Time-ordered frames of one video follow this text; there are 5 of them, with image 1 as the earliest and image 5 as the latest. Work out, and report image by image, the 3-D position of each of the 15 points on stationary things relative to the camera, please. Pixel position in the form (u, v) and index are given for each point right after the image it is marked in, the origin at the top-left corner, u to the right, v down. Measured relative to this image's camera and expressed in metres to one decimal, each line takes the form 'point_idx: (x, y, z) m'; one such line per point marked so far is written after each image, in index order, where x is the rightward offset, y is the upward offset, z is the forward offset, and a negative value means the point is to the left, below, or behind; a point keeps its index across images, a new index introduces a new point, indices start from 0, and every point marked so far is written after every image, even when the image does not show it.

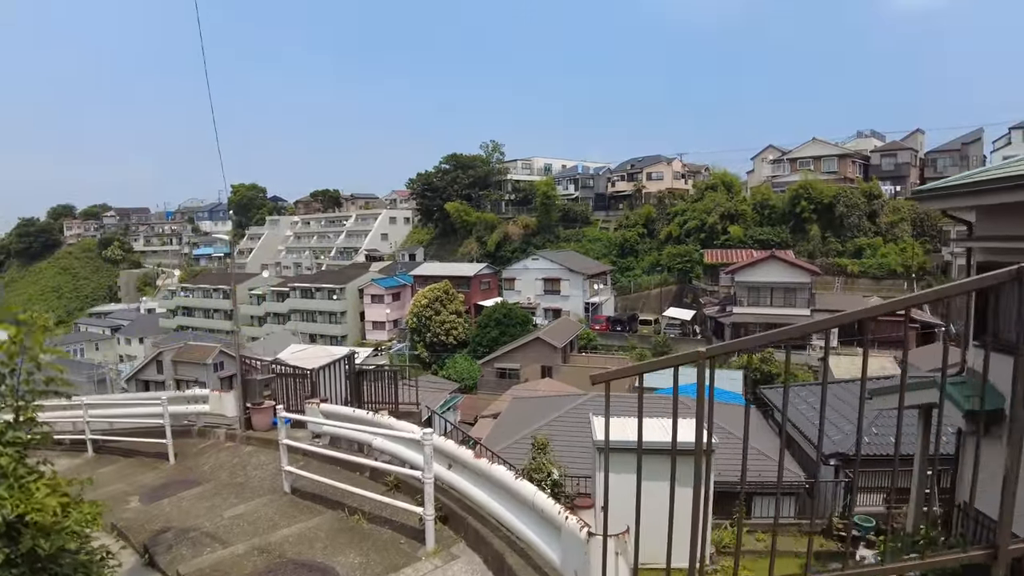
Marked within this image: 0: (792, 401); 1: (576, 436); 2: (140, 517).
0: (+4.4, -1.7, +8.5) m
1: (+0.8, -2.1, +7.4) m
2: (-1.8, -1.1, +2.6) m
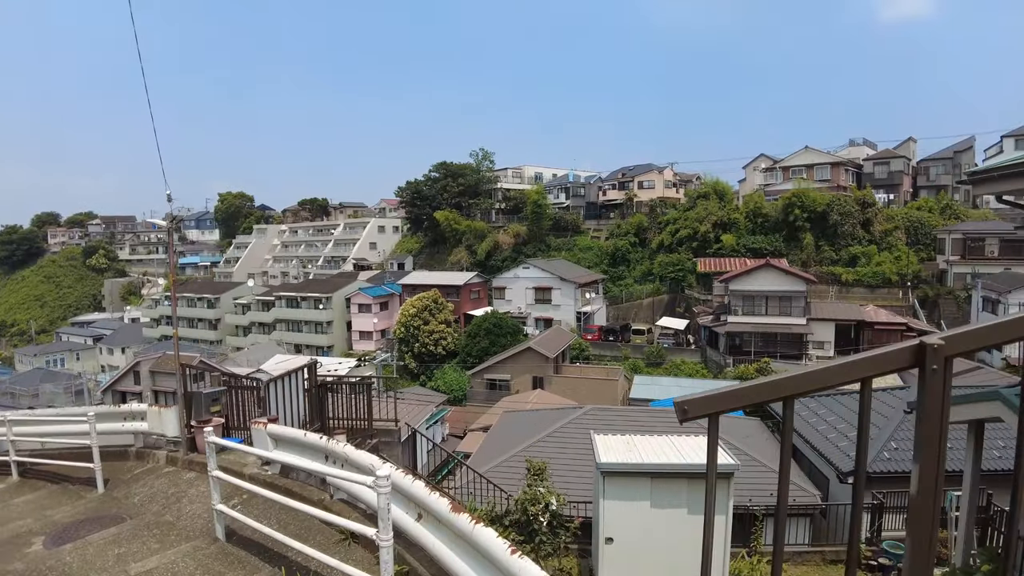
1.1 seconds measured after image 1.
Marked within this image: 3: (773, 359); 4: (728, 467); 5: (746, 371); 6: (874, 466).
0: (+4.3, -1.8, +8.1) m
1: (+0.7, -2.2, +6.9) m
2: (-1.8, -1.1, +2.1) m
3: (+9.6, -2.6, +20.0) m
4: (+1.5, -1.2, +3.7) m
5: (+8.0, -2.9, +18.7) m
6: (+4.0, -1.9, +6.0) m
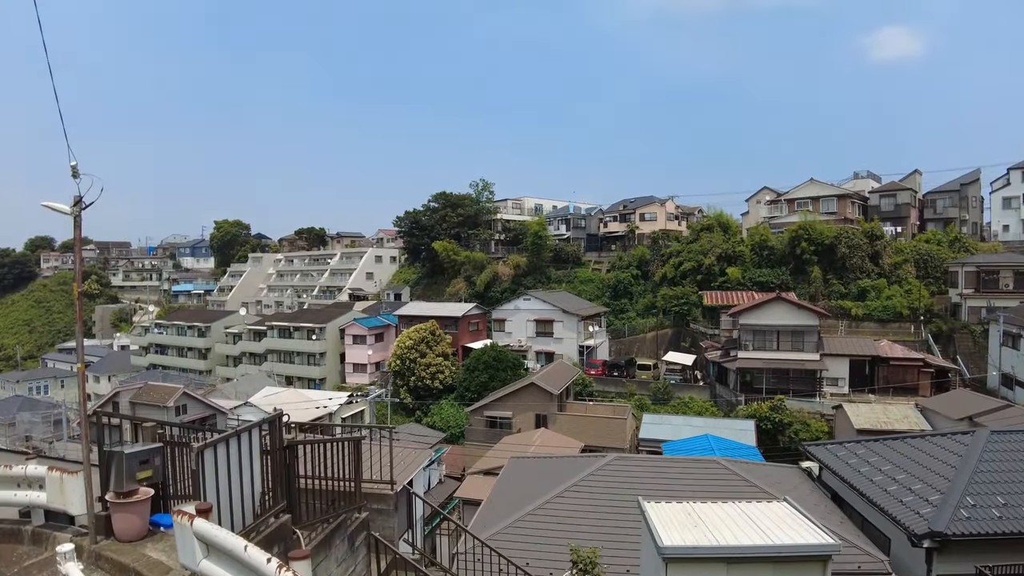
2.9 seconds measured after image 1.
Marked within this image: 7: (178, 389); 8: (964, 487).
0: (+4.4, -2.3, +7.2) m
1: (+0.8, -2.5, +6.0) m
2: (-1.7, -1.1, +1.2) m
3: (+9.7, -3.8, +19.1) m
4: (+1.6, -1.4, +2.8) m
5: (+8.1, -4.0, +17.8) m
6: (+4.1, -2.3, +5.1) m
7: (-11.8, -3.5, +19.1) m
8: (+4.6, -2.0, +5.6) m
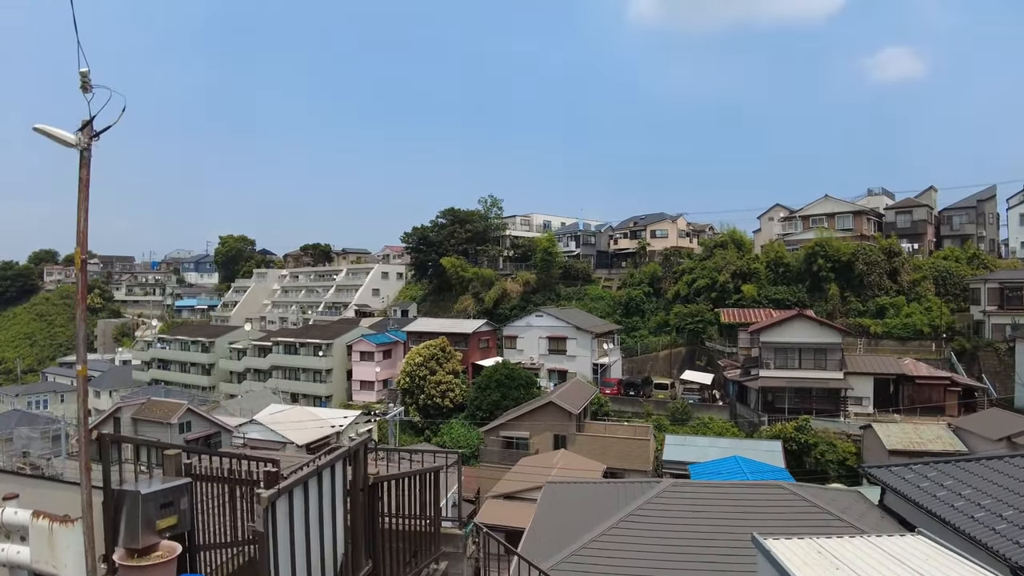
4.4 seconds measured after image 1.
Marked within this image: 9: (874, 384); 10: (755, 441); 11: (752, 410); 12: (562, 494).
0: (+4.9, -2.4, +6.6) m
1: (+1.3, -2.6, +5.4) m
2: (-1.2, -1.0, +0.7) m
3: (+10.2, -4.4, +18.5) m
4: (+2.1, -1.4, +2.3) m
5: (+8.6, -4.5, +17.2) m
6: (+4.6, -2.4, +4.6) m
7: (-11.3, -4.0, +18.6) m
8: (+5.1, -2.2, +5.0) m
9: (+13.0, -3.5, +19.5) m
10: (+7.3, -4.6, +16.4) m
11: (+8.6, -4.4, +19.5) m
12: (+0.6, -2.6, +6.9) m
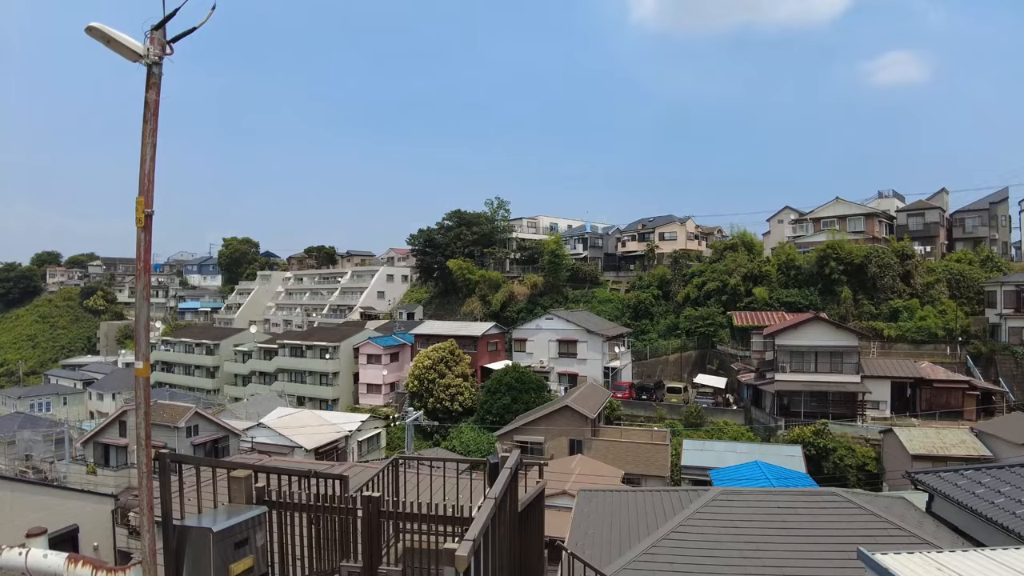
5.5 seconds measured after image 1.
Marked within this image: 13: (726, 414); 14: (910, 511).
0: (+5.3, -2.4, +6.4) m
1: (+1.7, -2.6, +5.2) m
2: (-0.8, -1.0, +0.5) m
3: (+10.6, -4.5, +18.2) m
4: (+2.5, -1.4, +2.1) m
5: (+9.0, -4.6, +16.9) m
6: (+5.0, -2.3, +4.3) m
7: (-10.8, -4.1, +18.3) m
8: (+5.5, -2.2, +4.8) m
9: (+13.4, -3.6, +19.2) m
10: (+7.8, -4.7, +16.1) m
11: (+9.0, -4.5, +19.2) m
12: (+1.0, -2.6, +6.6) m
13: (+7.8, -4.6, +19.8) m
14: (+4.6, -2.7, +6.3) m
